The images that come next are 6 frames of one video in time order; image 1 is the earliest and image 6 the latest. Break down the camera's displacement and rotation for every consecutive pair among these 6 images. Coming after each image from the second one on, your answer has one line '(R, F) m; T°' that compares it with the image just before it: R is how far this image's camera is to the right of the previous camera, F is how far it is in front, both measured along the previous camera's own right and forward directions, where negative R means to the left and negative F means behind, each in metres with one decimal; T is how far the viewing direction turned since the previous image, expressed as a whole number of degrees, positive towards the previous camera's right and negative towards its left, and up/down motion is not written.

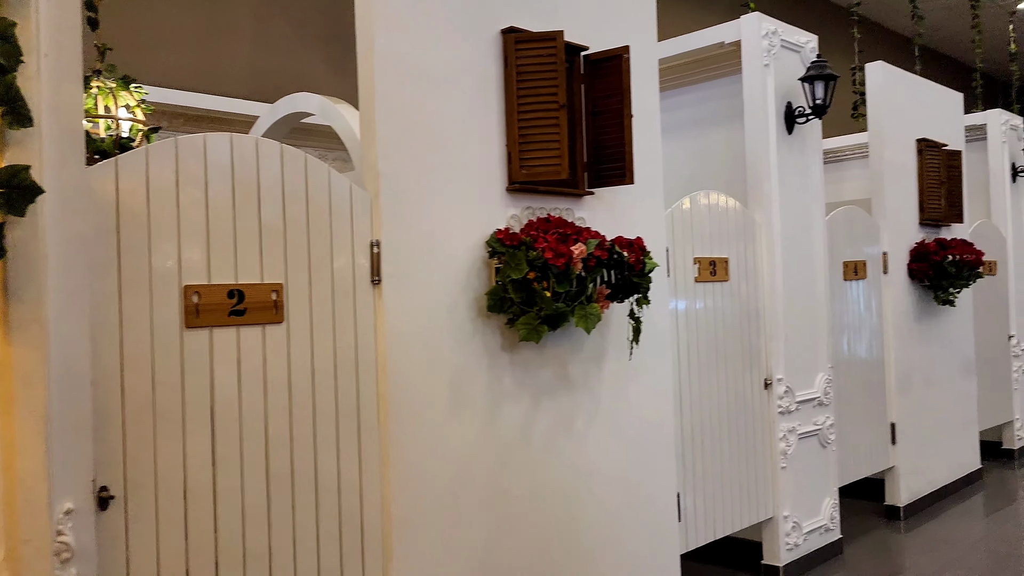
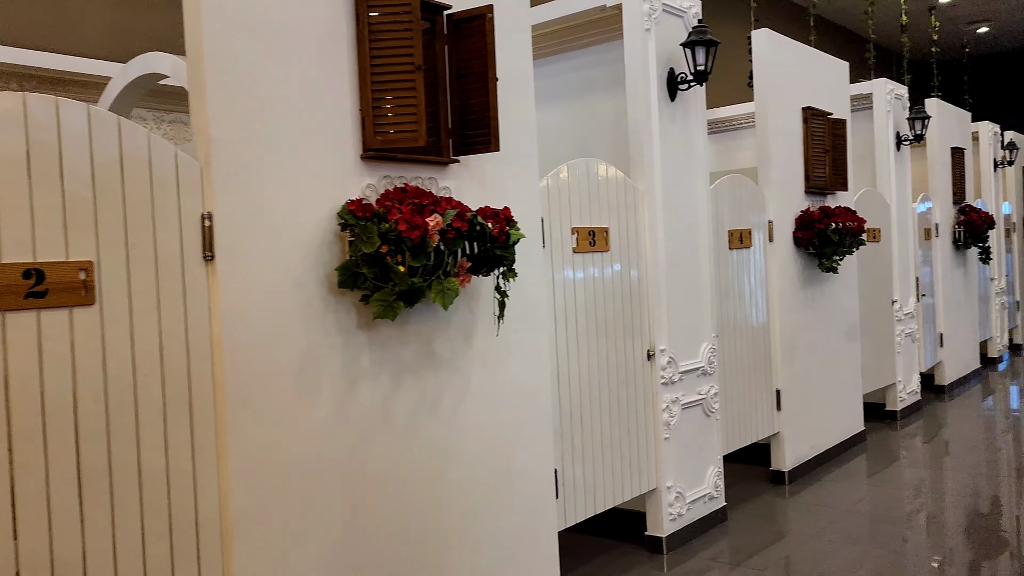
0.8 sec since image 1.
(+0.2, +0.1) m; +5°
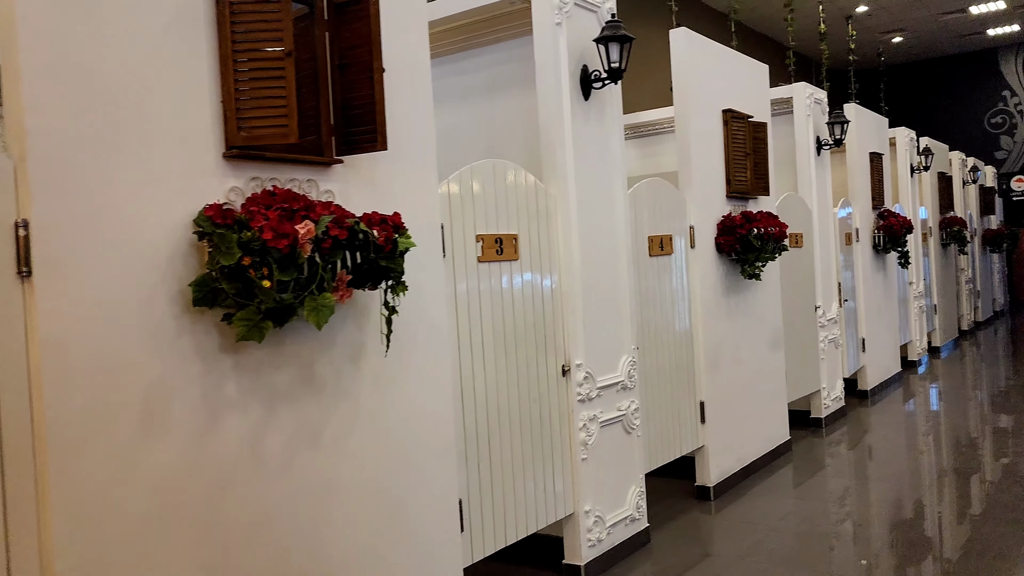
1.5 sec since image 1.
(+0.1, +0.3) m; +5°
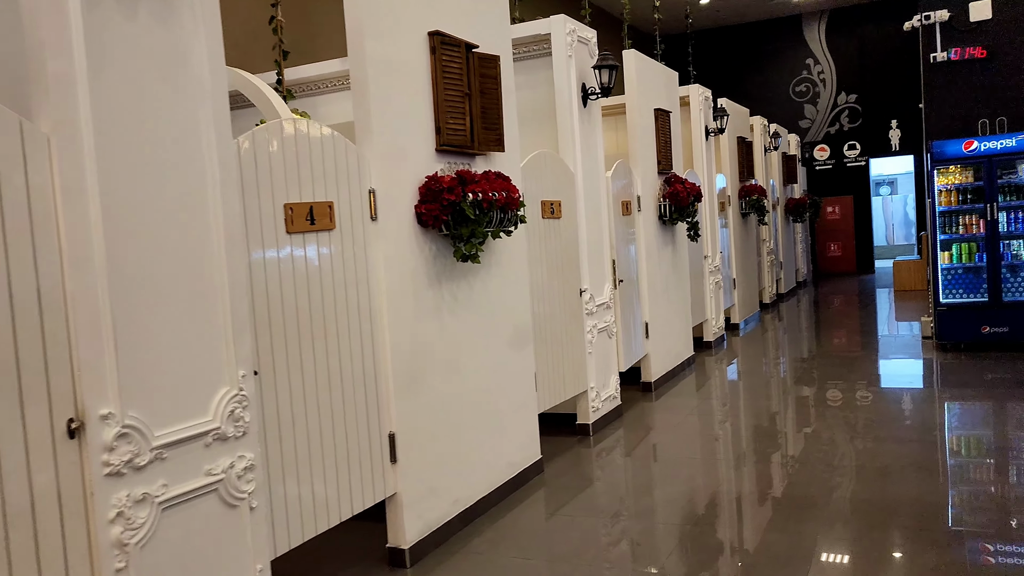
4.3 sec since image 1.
(+0.9, +1.2) m; +10°
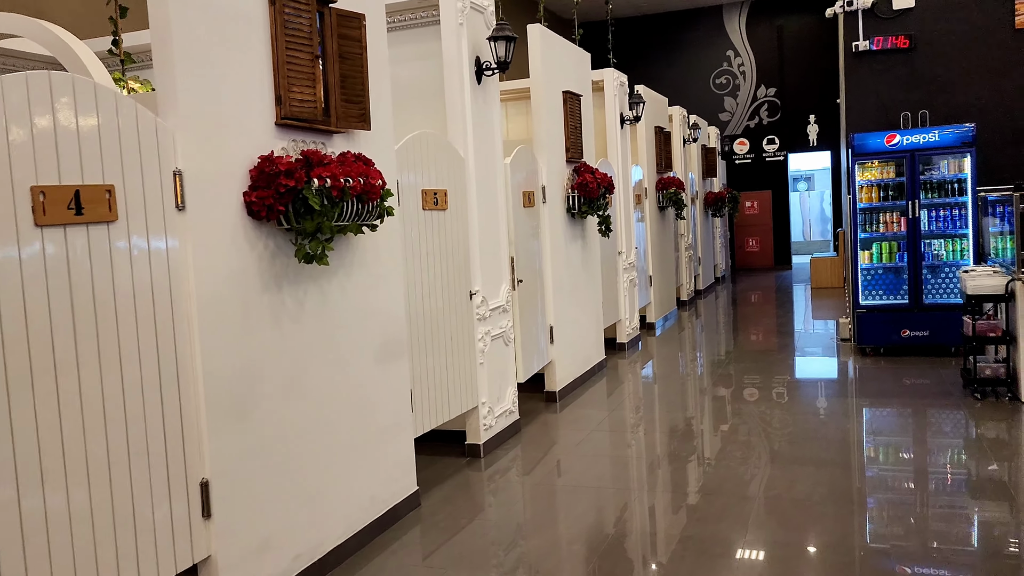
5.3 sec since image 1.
(+0.2, +0.6) m; +5°
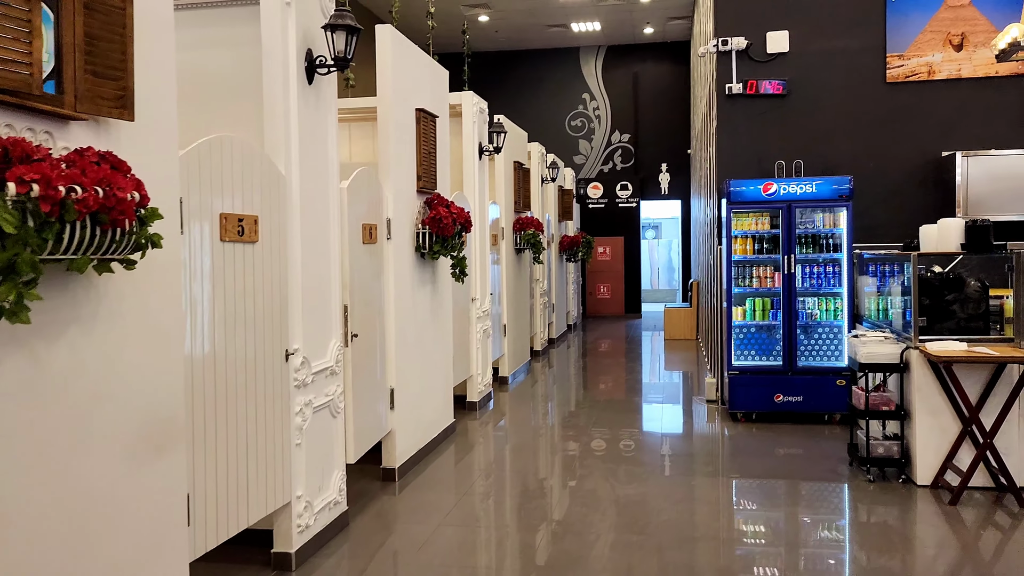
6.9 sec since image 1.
(0.0, +1.0) m; +11°
